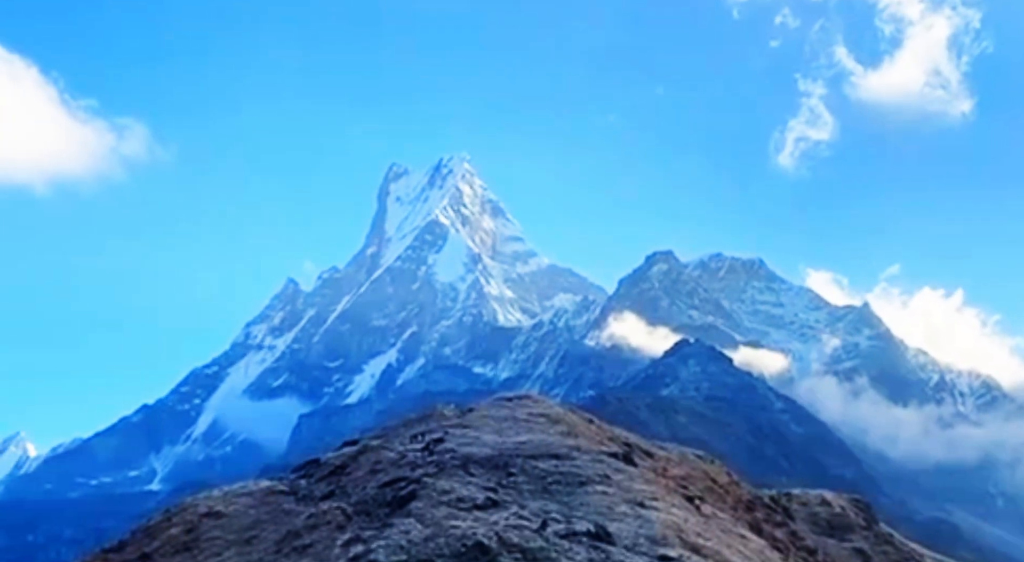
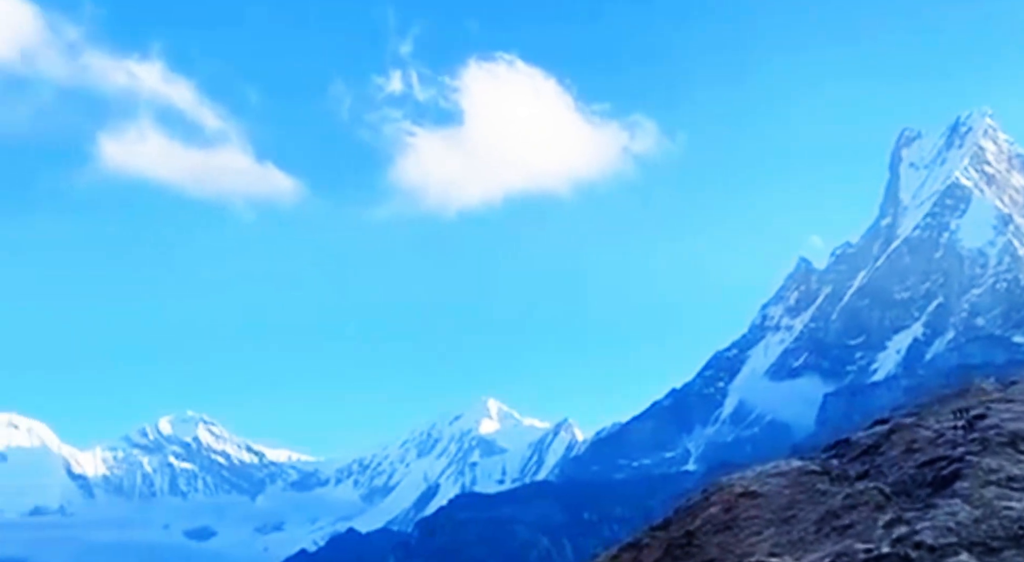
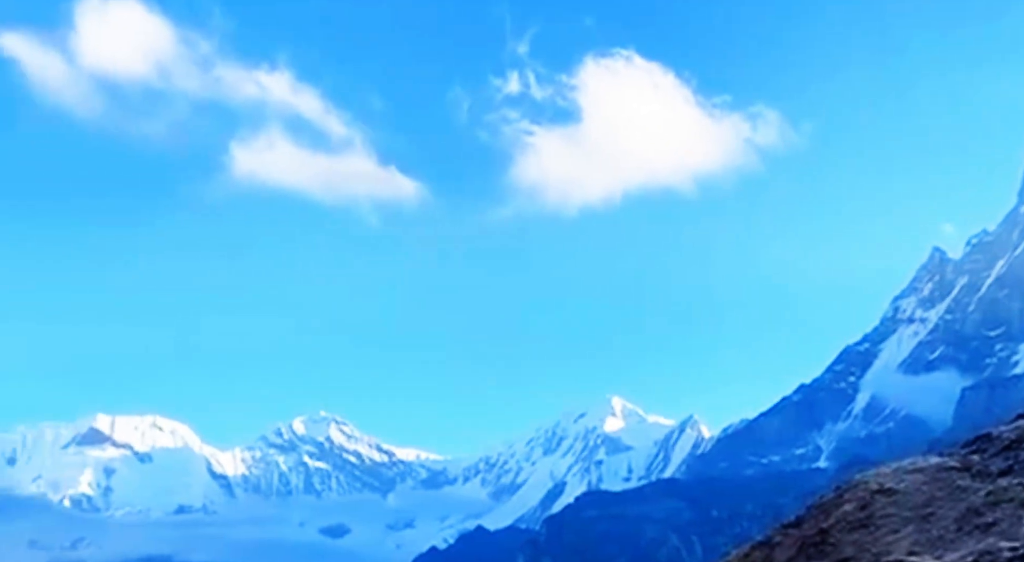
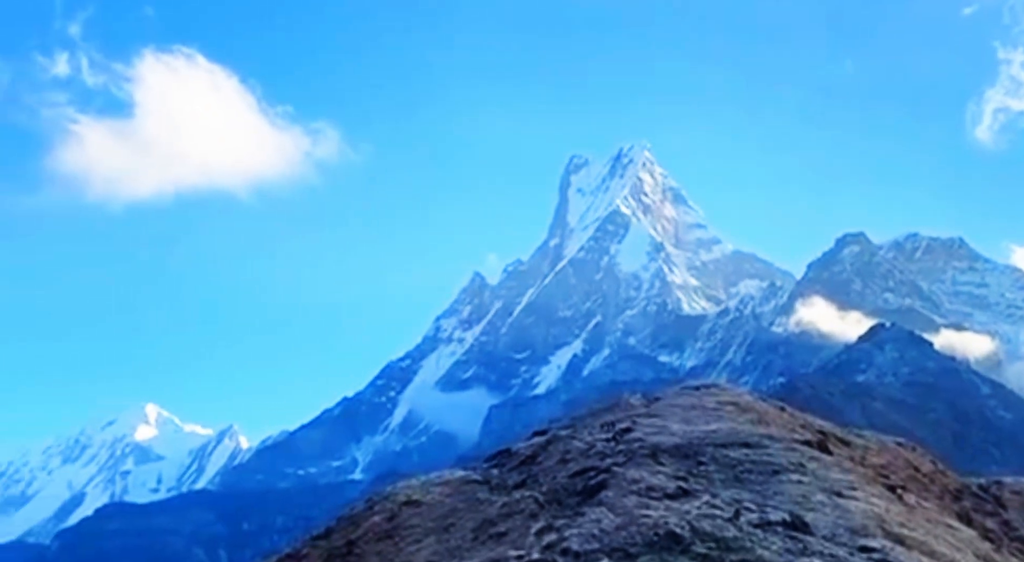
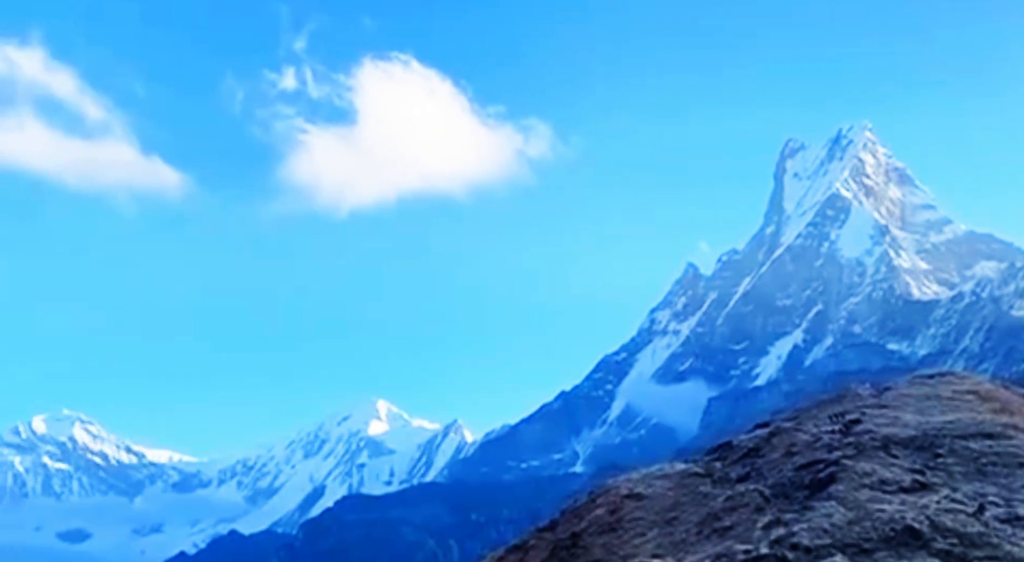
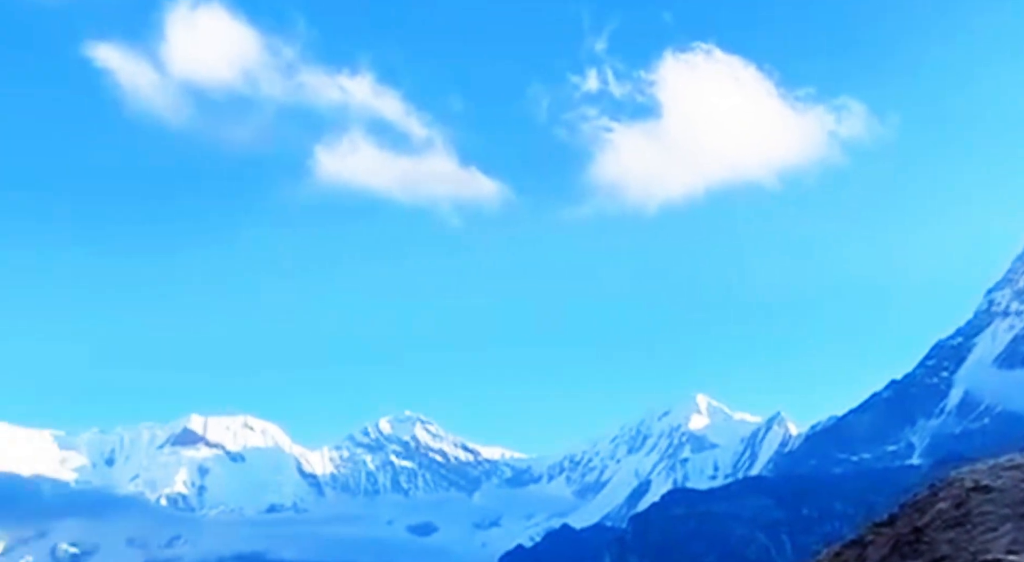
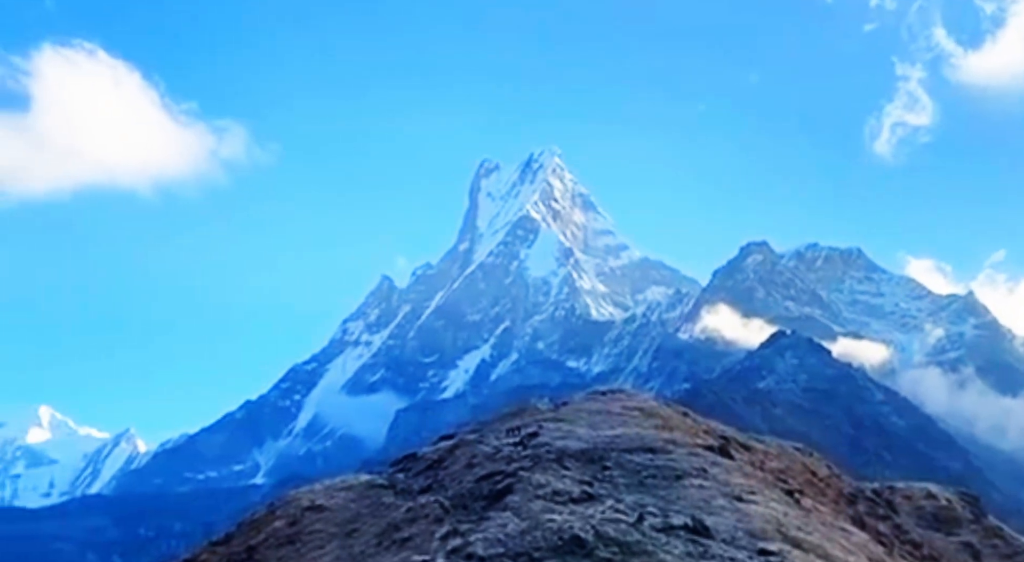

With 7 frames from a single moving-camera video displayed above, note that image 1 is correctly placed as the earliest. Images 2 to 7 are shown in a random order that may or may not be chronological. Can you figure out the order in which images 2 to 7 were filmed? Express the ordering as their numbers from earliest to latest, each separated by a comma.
7, 4, 5, 2, 3, 6
